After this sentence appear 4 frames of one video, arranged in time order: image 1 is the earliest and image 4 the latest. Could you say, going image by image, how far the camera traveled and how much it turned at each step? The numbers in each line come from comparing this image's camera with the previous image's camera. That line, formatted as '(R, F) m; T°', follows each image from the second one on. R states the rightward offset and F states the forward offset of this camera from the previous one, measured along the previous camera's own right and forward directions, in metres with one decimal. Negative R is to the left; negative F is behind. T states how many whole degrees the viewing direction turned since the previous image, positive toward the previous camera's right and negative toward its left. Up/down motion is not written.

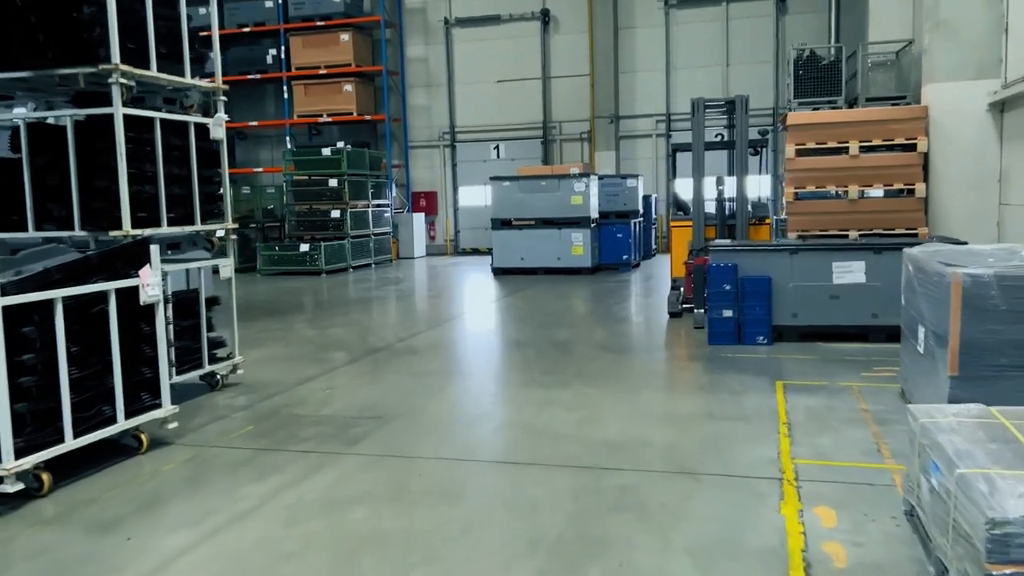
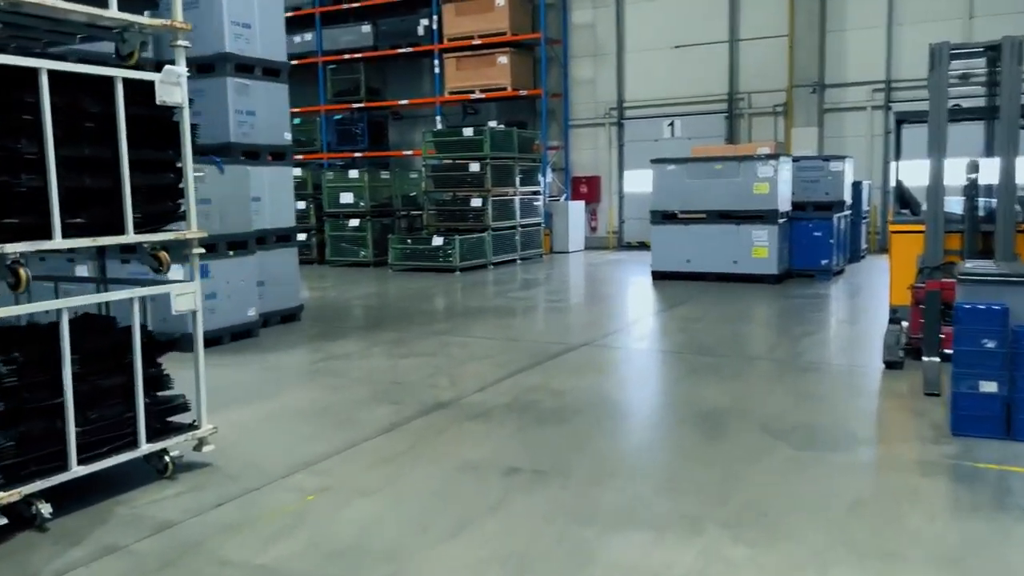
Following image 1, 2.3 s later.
(+0.4, +2.1) m; -13°
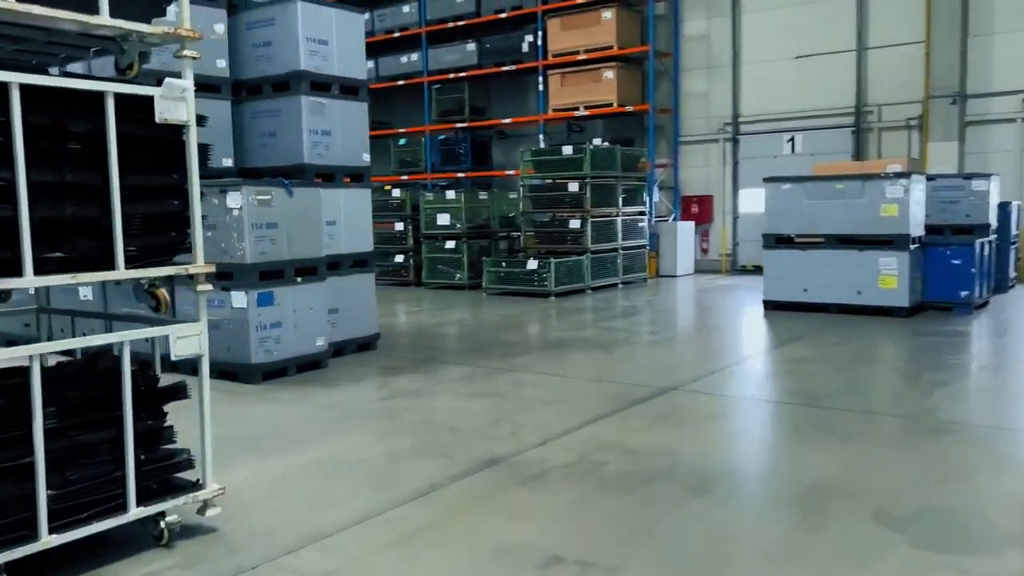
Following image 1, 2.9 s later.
(+0.3, +0.6) m; -8°
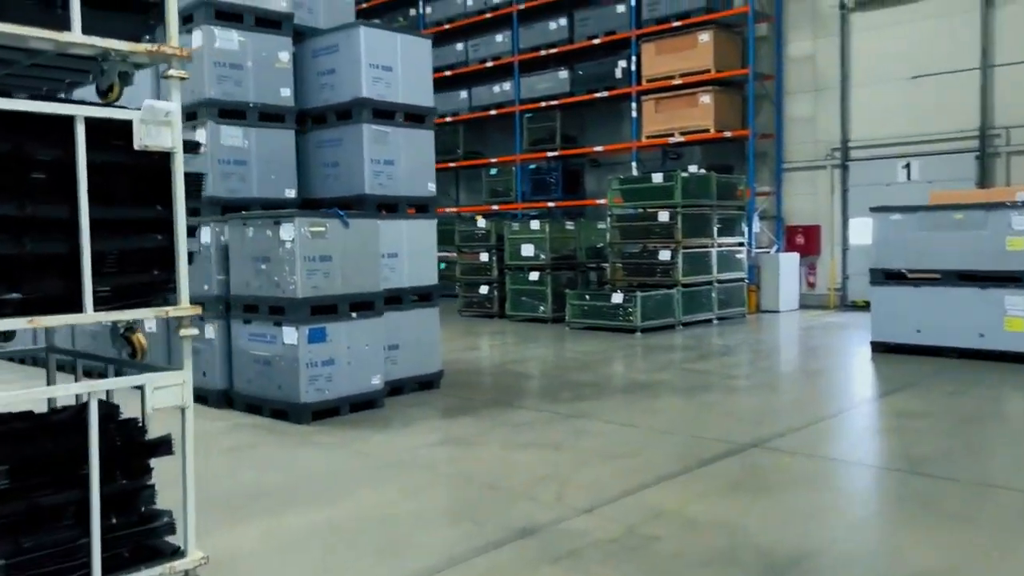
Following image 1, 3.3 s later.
(+0.3, +0.5) m; -7°
